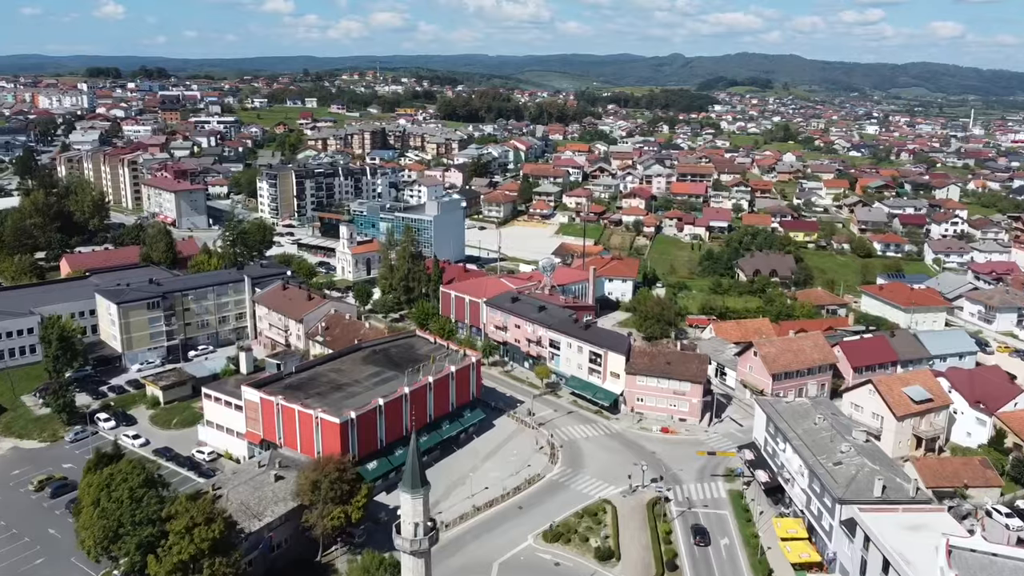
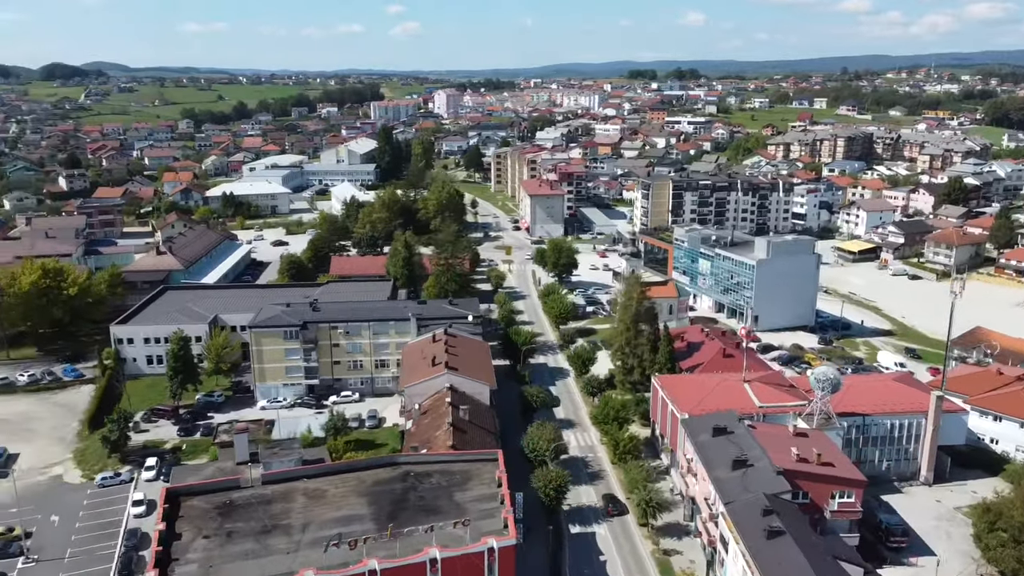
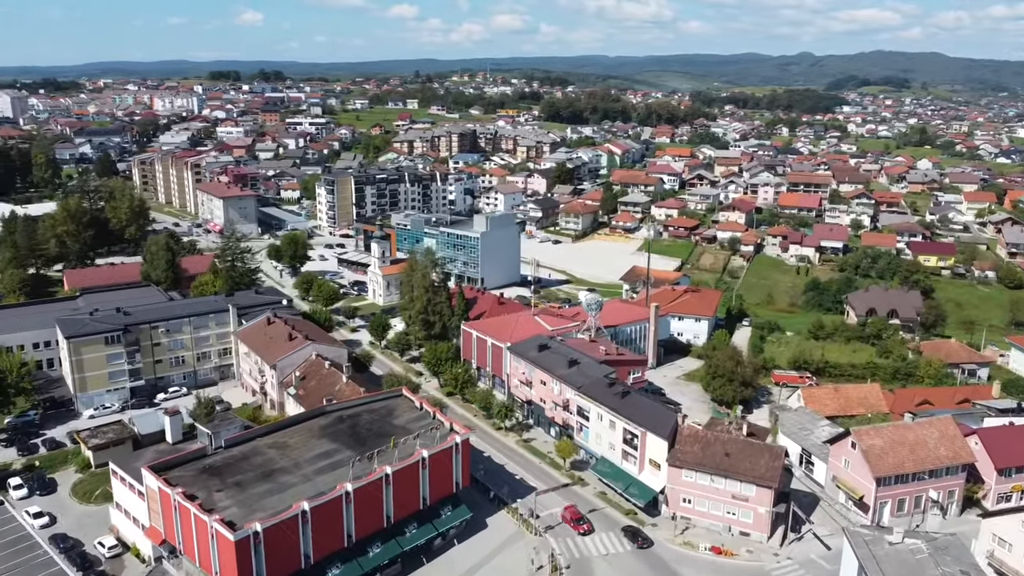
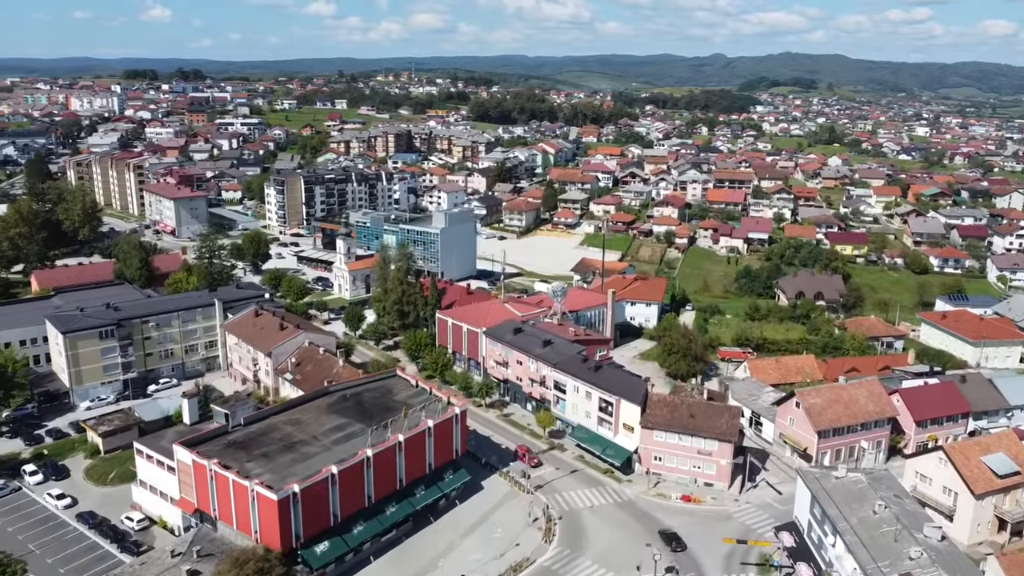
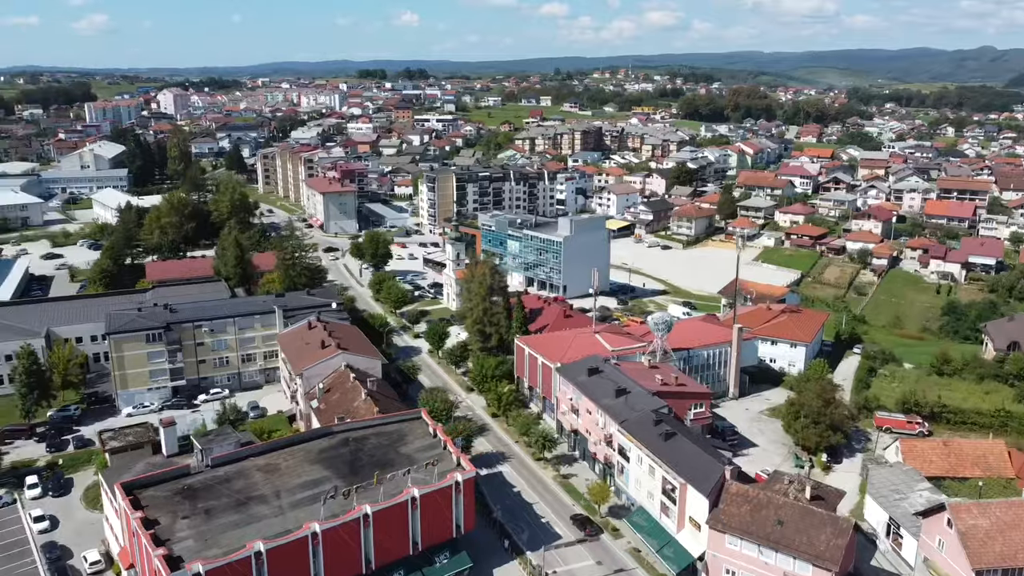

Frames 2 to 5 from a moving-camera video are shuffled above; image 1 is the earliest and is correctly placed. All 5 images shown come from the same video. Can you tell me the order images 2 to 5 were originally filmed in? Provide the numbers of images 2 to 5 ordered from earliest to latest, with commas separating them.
4, 3, 5, 2
